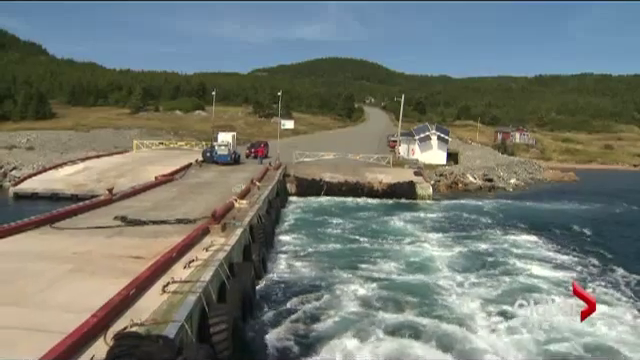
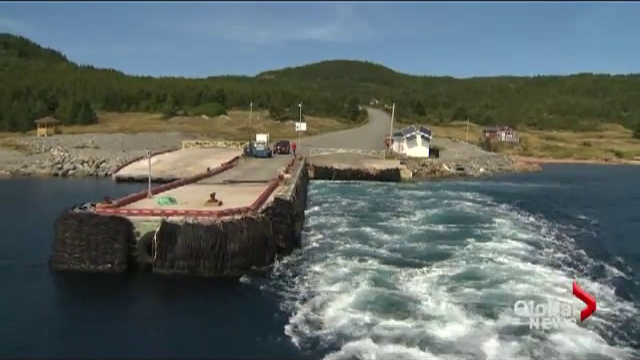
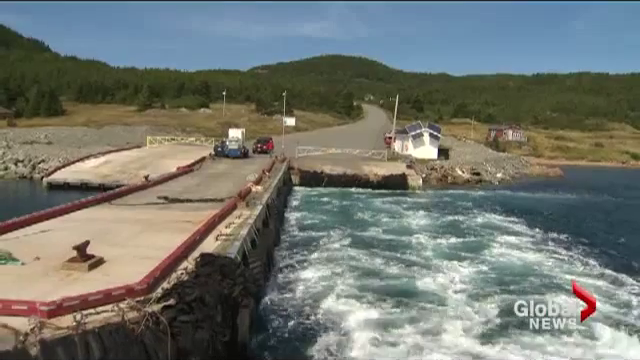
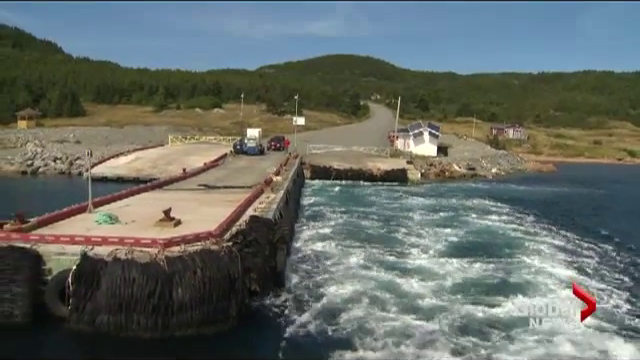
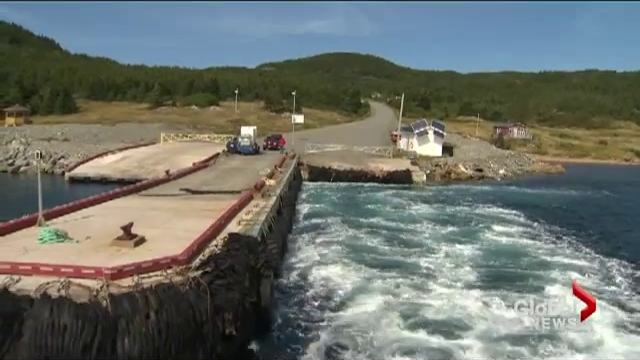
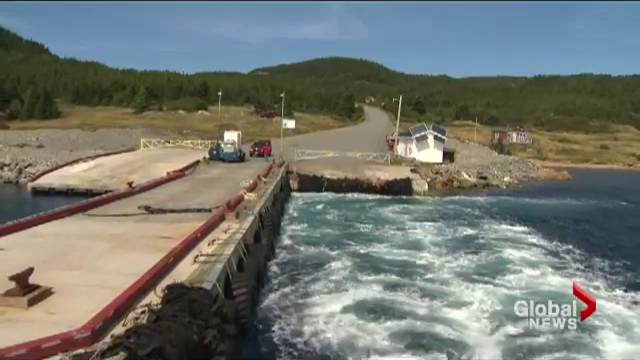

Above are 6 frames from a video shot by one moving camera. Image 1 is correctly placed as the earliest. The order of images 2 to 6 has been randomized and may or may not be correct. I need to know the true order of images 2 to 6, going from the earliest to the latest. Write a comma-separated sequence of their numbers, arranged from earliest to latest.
6, 3, 5, 4, 2
